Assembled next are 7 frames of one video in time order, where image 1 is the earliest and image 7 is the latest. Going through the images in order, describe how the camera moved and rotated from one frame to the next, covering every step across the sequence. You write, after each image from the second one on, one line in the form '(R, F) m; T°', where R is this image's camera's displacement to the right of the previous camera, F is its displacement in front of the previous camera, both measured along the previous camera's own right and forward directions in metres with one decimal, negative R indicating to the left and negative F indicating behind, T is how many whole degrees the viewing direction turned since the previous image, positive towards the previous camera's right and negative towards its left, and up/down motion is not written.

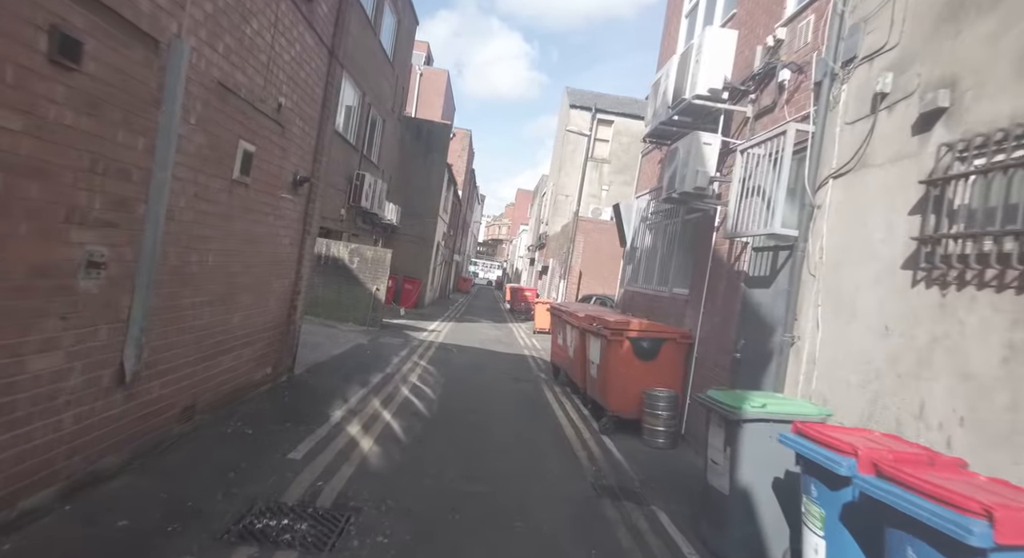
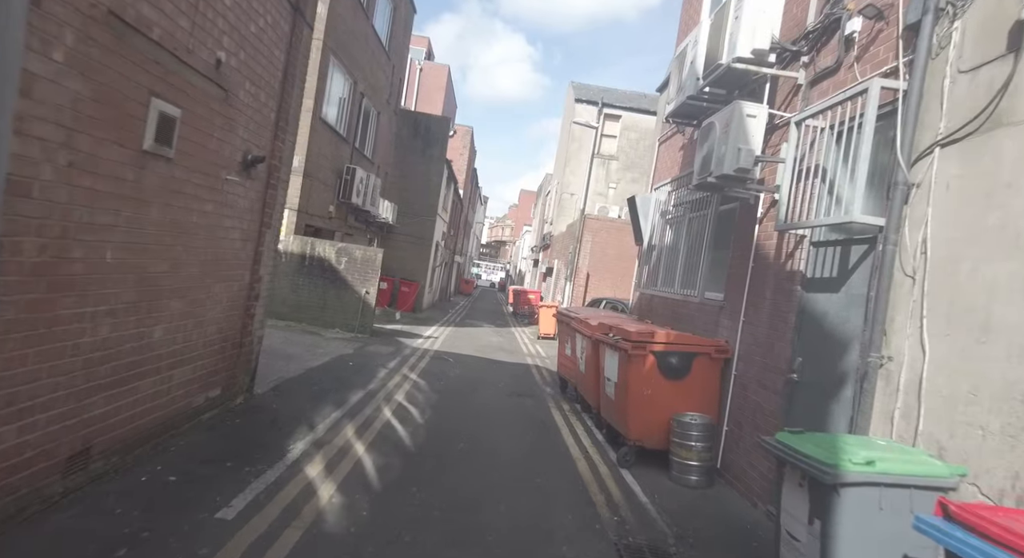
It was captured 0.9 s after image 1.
(0.0, +1.2) m; 0°
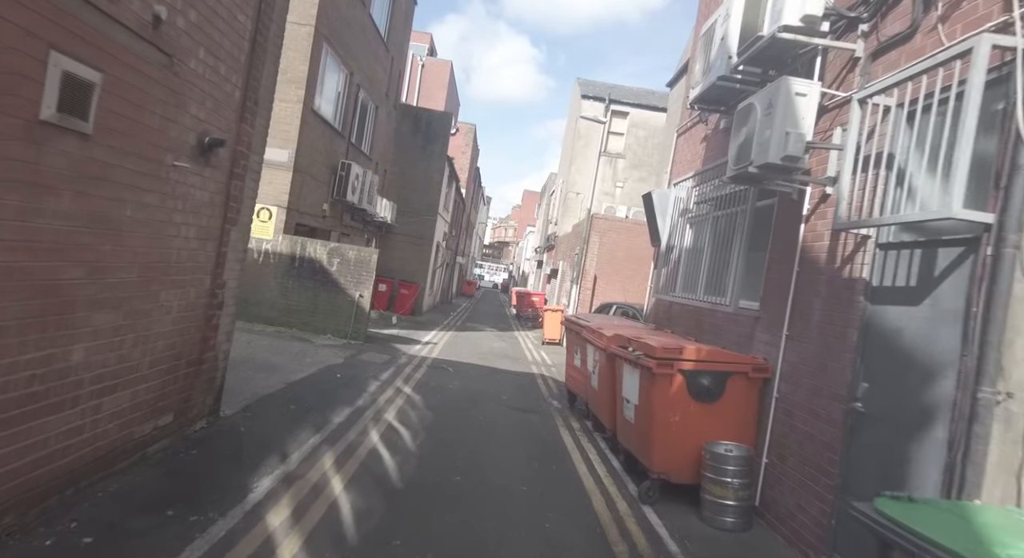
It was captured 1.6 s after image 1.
(0.0, +0.8) m; 0°
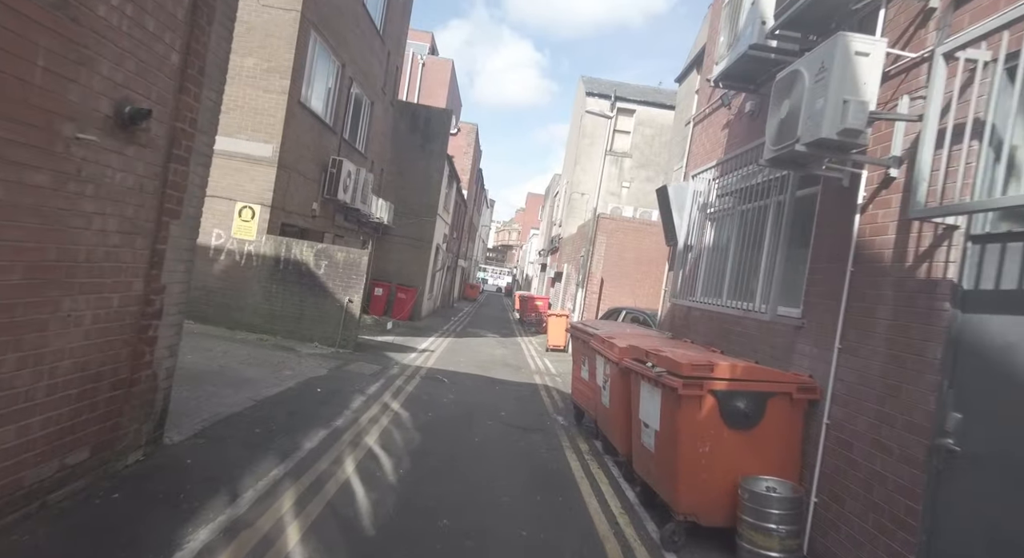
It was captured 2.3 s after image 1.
(+0.1, +0.9) m; 0°
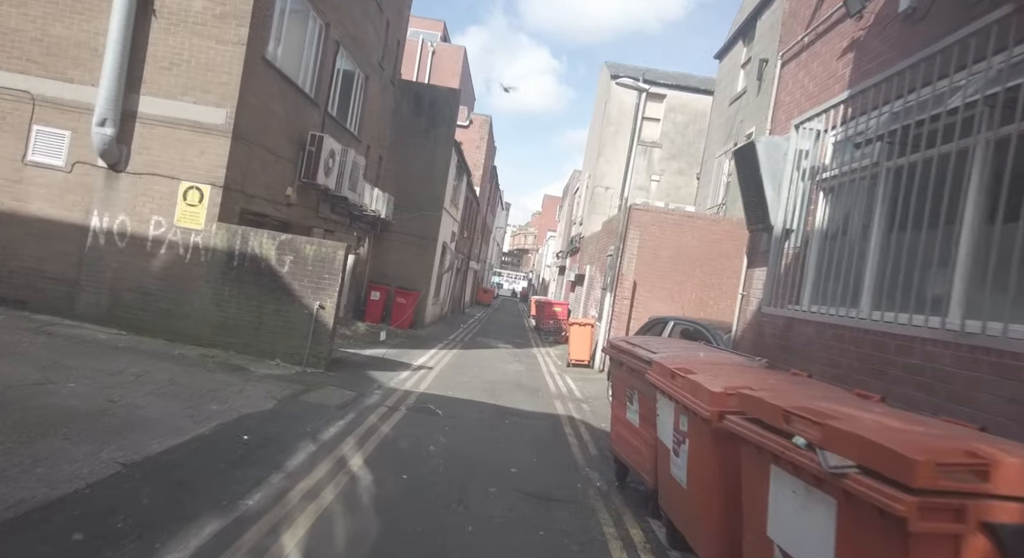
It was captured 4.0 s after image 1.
(0.0, +2.5) m; -2°
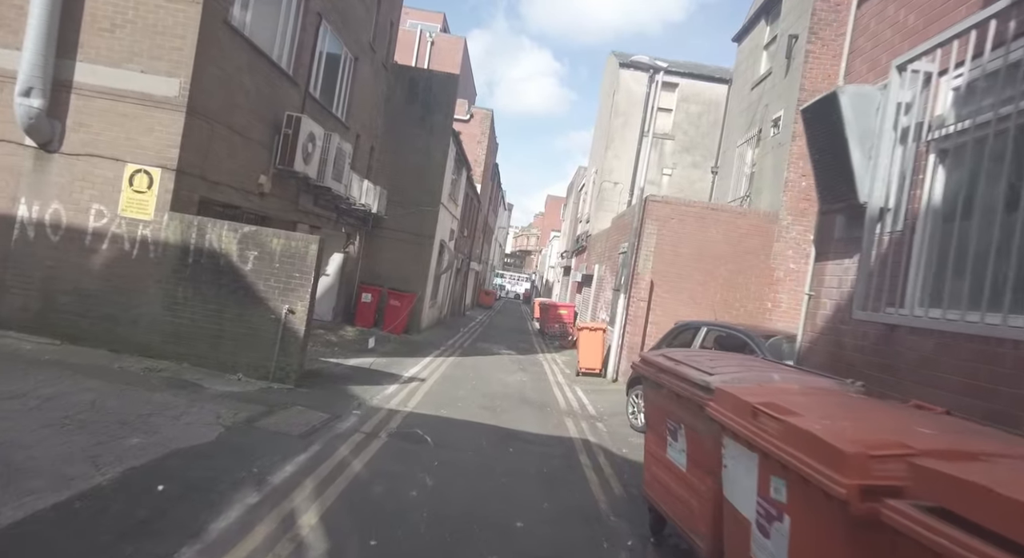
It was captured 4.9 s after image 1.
(0.0, +1.4) m; 0°
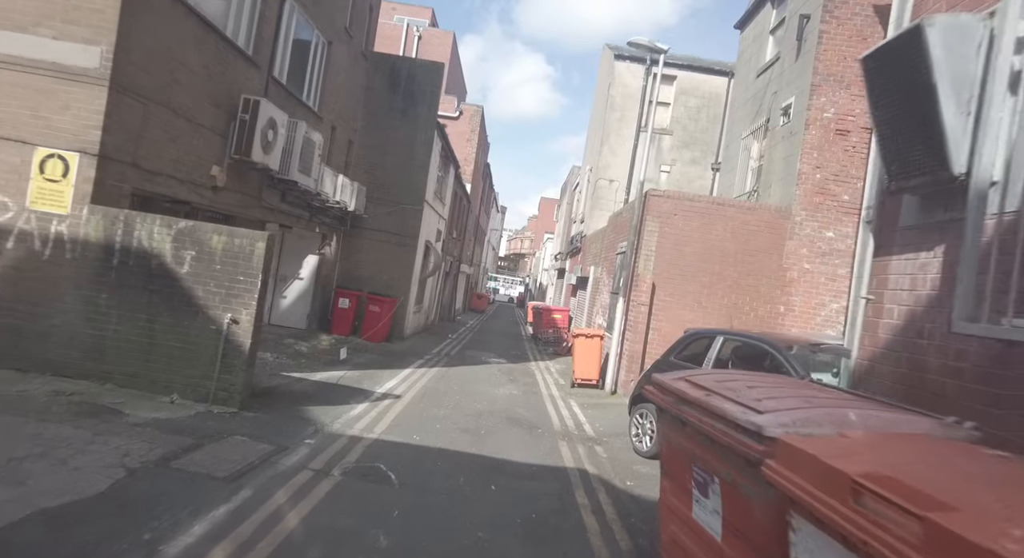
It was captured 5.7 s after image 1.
(+0.1, +1.2) m; +1°
